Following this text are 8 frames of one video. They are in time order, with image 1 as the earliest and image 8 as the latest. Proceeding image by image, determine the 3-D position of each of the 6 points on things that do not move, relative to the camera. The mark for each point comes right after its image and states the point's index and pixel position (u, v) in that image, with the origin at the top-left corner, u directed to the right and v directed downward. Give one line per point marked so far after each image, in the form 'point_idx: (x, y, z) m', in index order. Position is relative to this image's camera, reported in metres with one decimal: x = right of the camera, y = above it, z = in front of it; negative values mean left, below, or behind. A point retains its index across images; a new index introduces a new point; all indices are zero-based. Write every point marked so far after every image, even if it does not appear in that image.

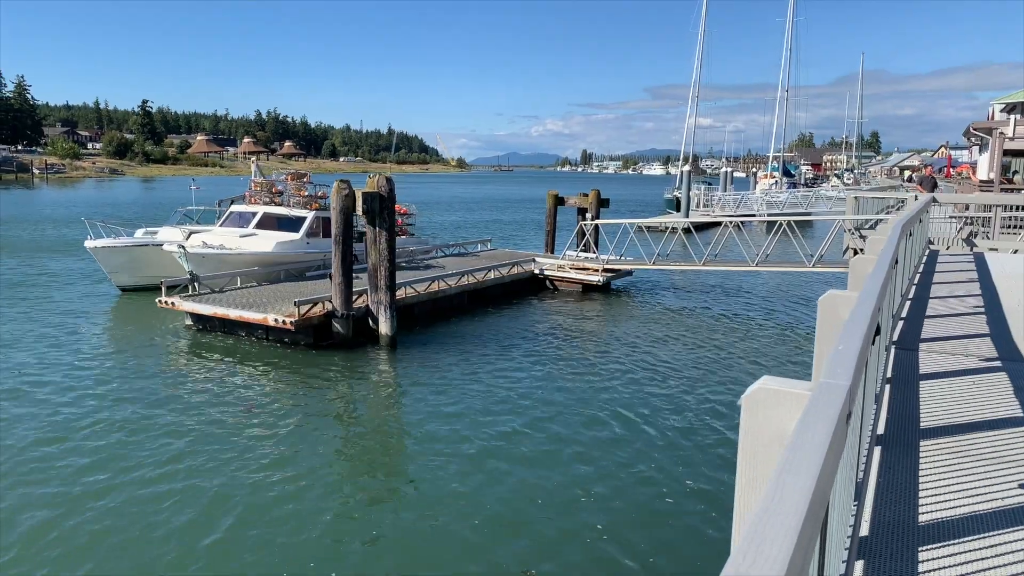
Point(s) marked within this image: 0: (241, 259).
0: (-5.1, +0.5, +14.6) m
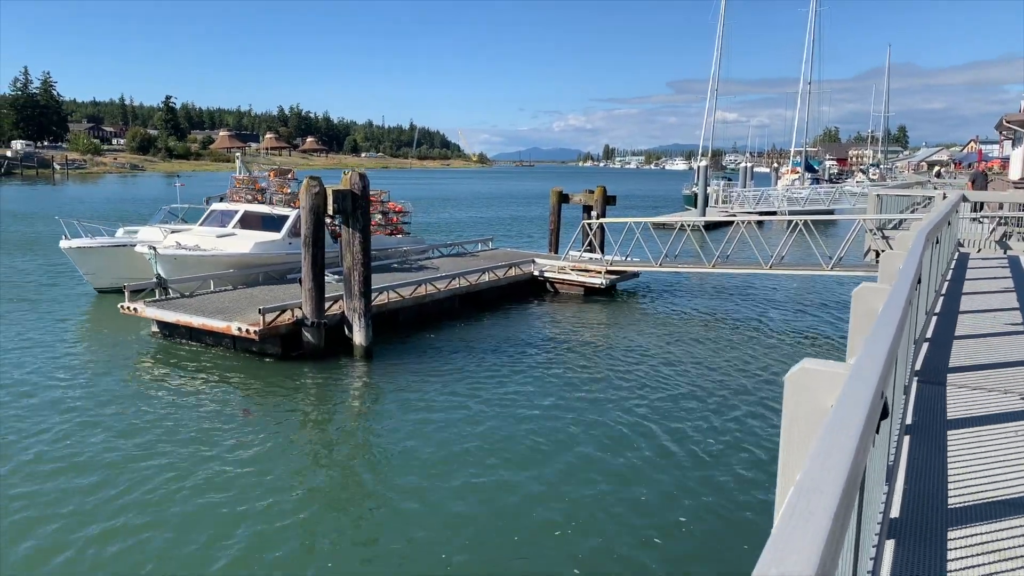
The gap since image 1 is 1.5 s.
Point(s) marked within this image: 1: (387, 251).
0: (-5.2, +0.5, +13.8) m
1: (-2.8, +0.8, +17.6) m
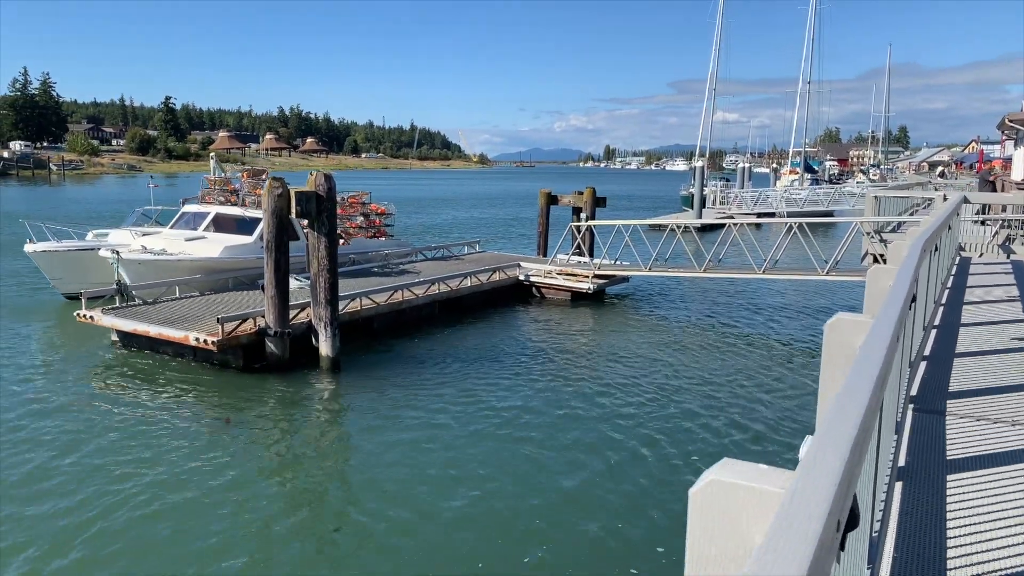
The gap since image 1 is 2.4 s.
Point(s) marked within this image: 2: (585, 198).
0: (-5.5, +0.4, +13.2) m
1: (-3.1, +0.7, +17.0) m
2: (+1.8, +2.2, +19.7) m
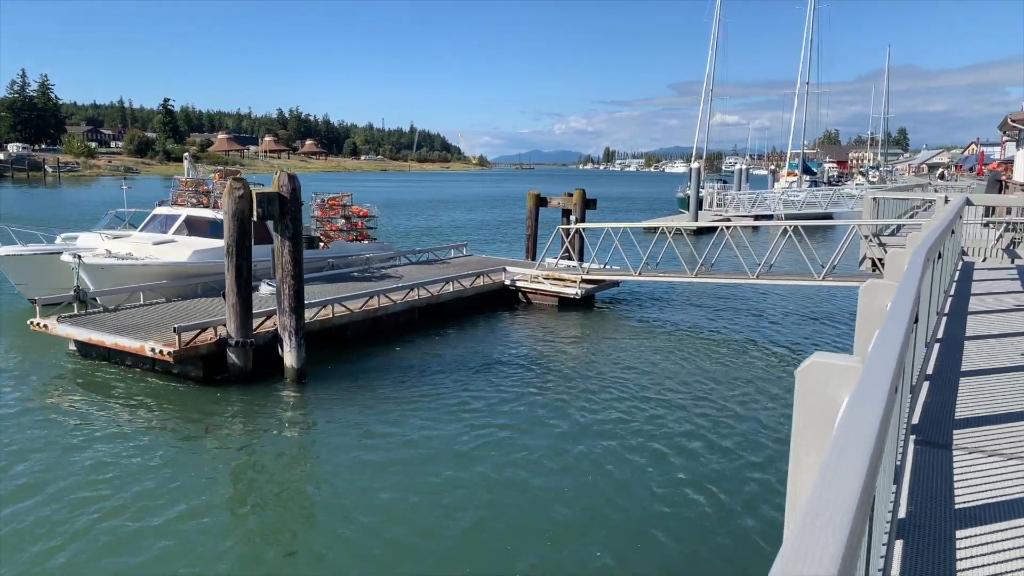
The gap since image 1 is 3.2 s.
0: (-5.8, +0.3, +12.6) m
1: (-3.4, +0.6, +16.5) m
2: (+1.5, +2.1, +19.2) m
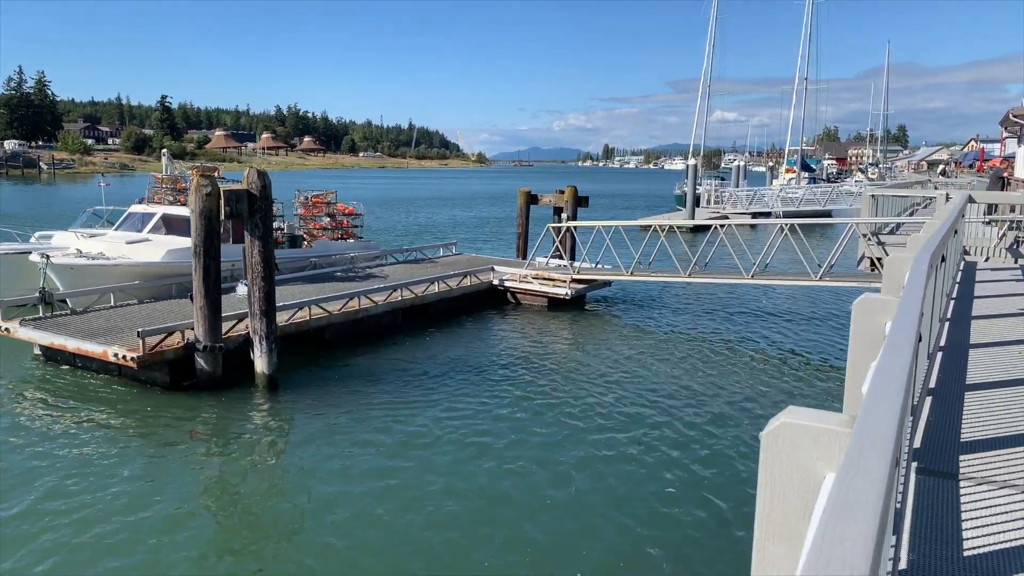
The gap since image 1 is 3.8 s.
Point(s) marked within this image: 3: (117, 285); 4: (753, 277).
0: (-6.0, +0.3, +12.2) m
1: (-3.6, +0.6, +16.0) m
2: (+1.3, +2.1, +18.7) m
3: (-5.9, +0.1, +11.9) m
4: (+4.6, +0.2, +15.2) m
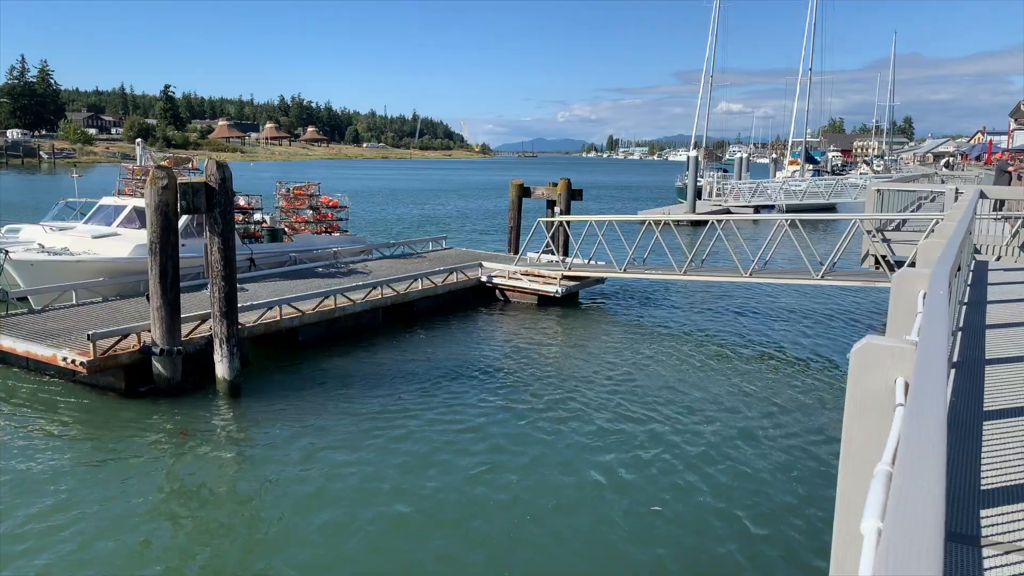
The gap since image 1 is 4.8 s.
0: (-6.2, +0.3, +11.6) m
1: (-3.8, +0.7, +15.4) m
2: (+1.1, +2.2, +18.1) m
3: (-6.1, +0.1, +11.3) m
4: (+4.4, +0.2, +14.5) m
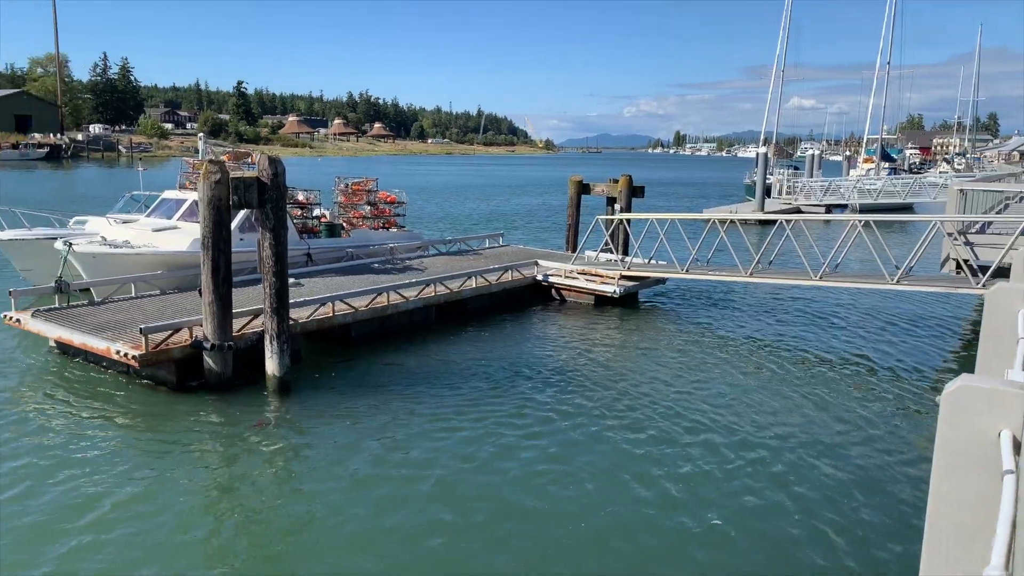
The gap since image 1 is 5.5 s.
0: (-5.4, +0.4, +11.8) m
1: (-2.7, +0.8, +15.4) m
2: (+2.4, +2.2, +17.7) m
3: (-5.3, +0.2, +11.5) m
4: (+5.4, +0.2, +13.9) m
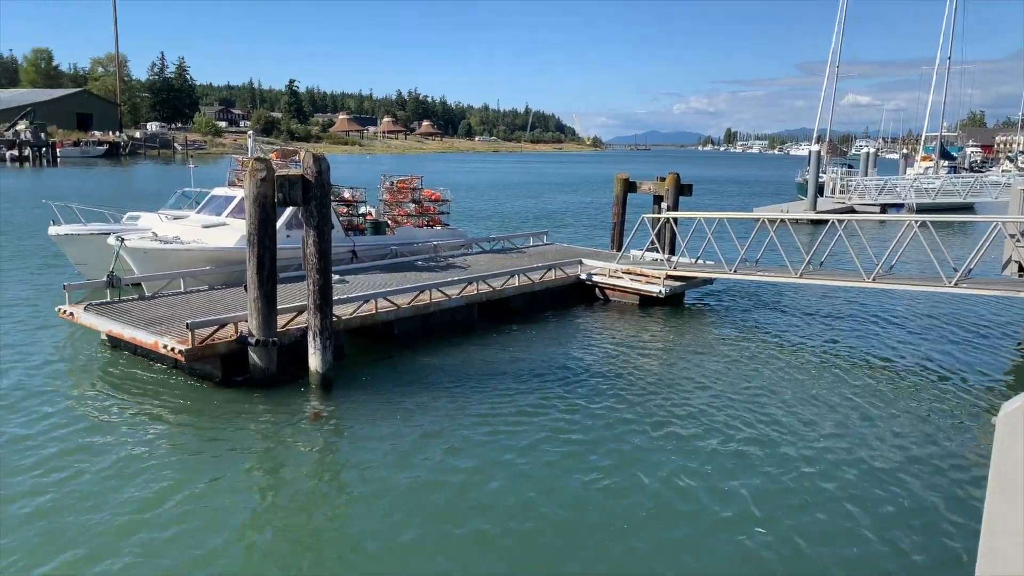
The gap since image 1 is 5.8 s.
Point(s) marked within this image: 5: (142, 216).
0: (-4.8, +0.5, +12.0) m
1: (-1.8, +0.8, +15.4) m
2: (+3.4, +2.2, +17.4) m
3: (-4.7, +0.3, +11.7) m
4: (+6.1, +0.2, +13.5) m
5: (-6.4, +1.2, +13.9) m
